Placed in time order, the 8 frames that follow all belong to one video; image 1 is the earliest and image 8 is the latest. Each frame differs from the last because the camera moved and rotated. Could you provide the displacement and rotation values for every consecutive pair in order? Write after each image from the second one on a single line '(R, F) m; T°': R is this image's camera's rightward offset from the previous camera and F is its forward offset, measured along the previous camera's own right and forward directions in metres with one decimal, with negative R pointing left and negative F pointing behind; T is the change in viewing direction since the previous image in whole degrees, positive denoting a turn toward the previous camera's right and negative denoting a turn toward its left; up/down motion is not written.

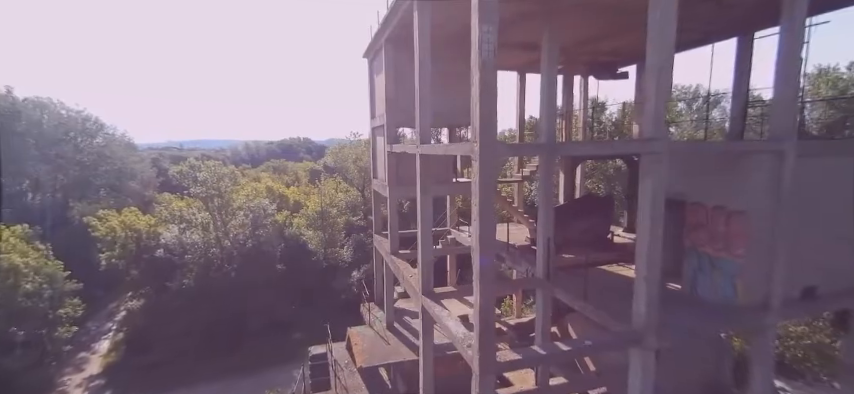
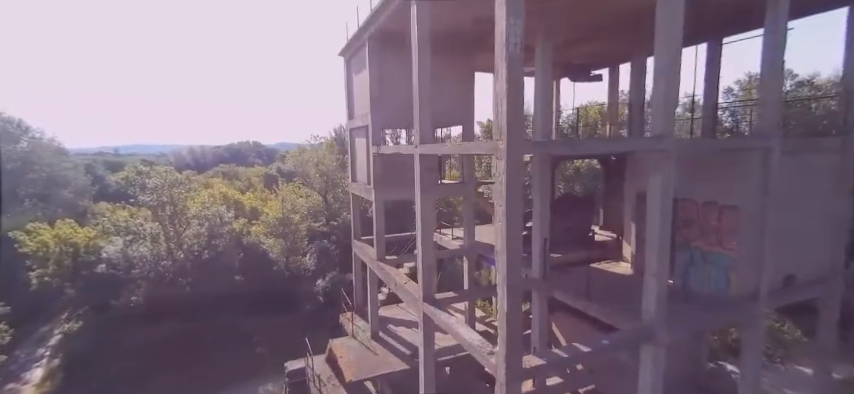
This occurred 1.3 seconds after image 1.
(-1.0, +0.4) m; +6°
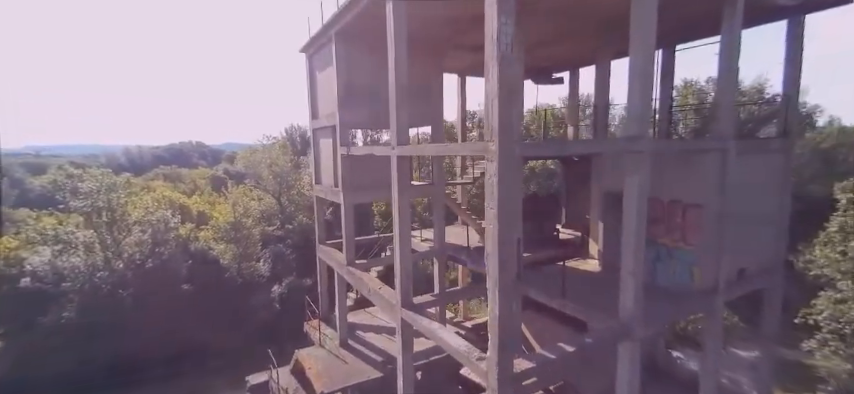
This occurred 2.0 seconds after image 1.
(-0.5, +0.2) m; +7°
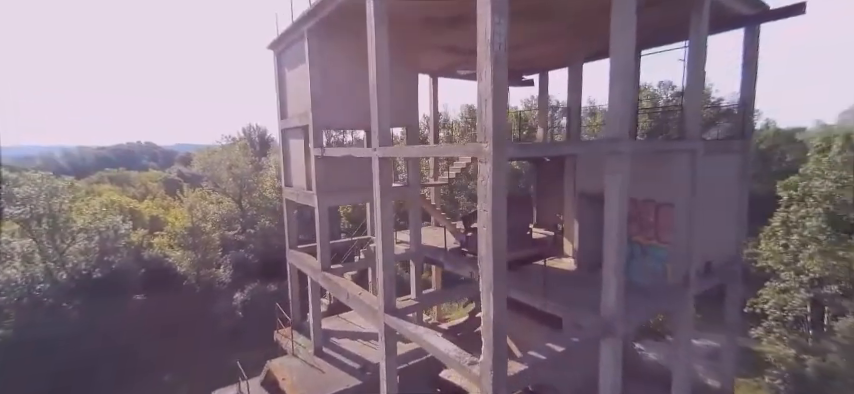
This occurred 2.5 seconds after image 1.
(-0.4, +0.2) m; +5°
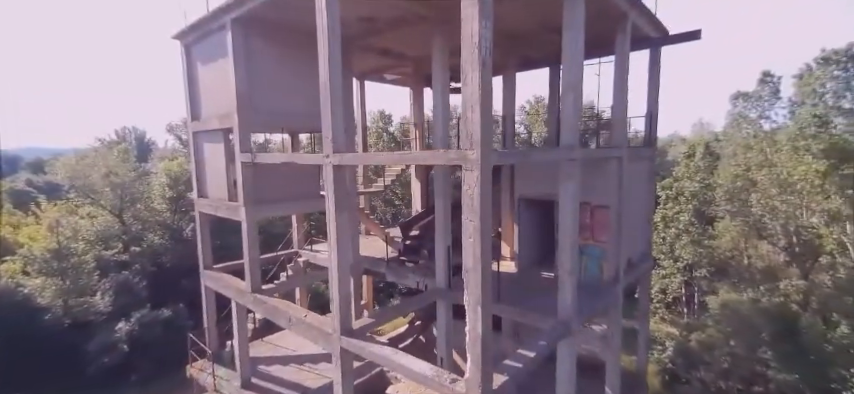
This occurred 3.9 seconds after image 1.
(-1.0, +0.5) m; +14°
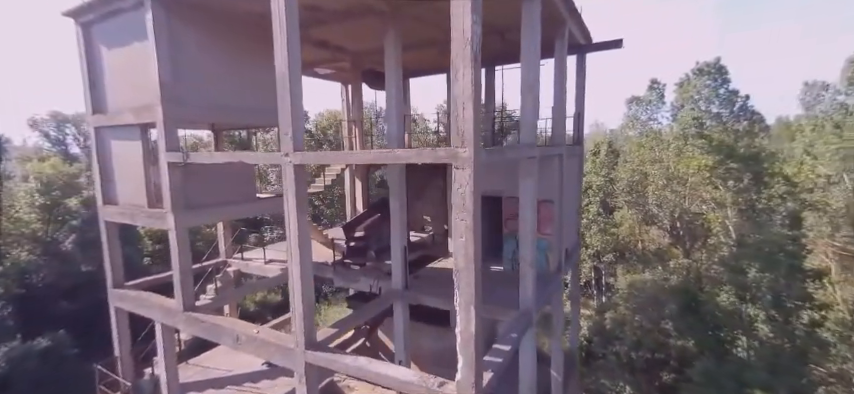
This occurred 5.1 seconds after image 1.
(-1.0, +0.3) m; +12°
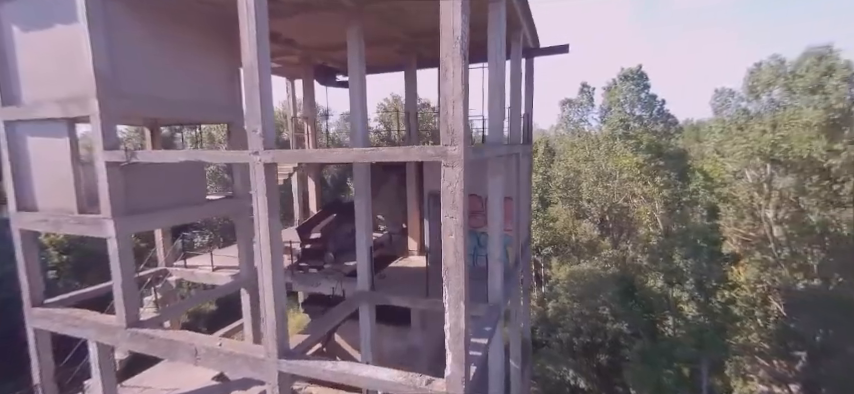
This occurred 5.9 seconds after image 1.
(-0.7, +0.1) m; +9°
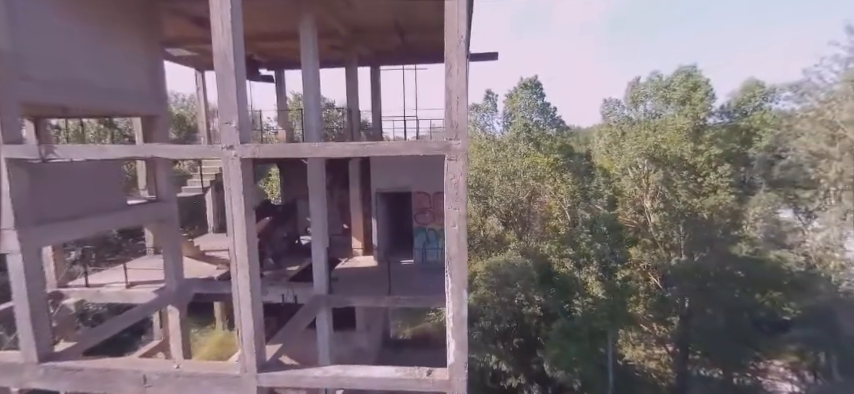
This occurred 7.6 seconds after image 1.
(-1.4, +0.1) m; +15°
